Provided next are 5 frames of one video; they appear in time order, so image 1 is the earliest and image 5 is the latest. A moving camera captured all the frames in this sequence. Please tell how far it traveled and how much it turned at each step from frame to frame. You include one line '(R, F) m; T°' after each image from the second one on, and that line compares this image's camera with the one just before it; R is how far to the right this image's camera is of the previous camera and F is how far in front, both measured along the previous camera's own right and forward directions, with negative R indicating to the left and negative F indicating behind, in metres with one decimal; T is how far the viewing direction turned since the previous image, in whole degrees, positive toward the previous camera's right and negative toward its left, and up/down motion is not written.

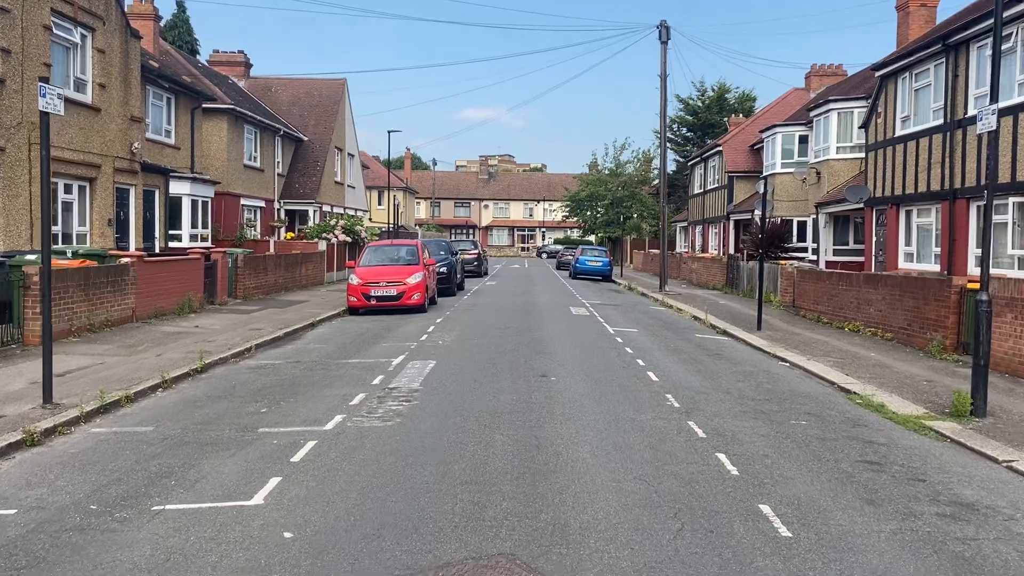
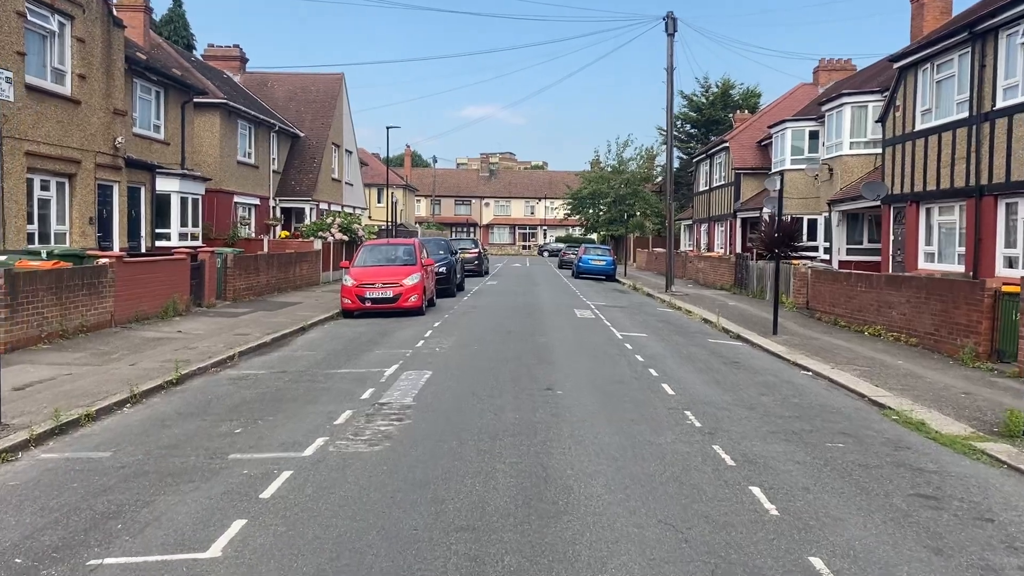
(0.0, +0.9) m; 0°
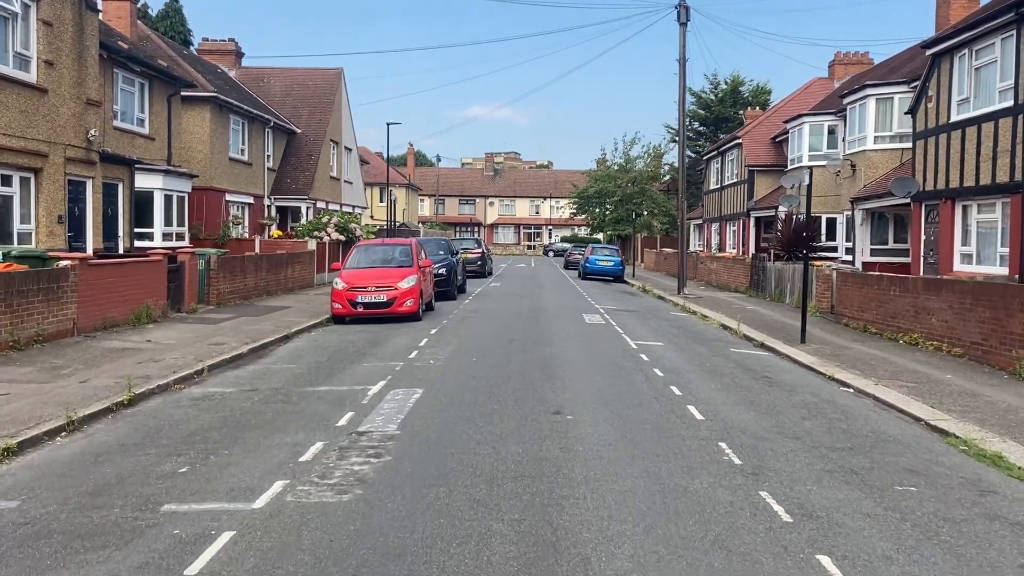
(0.0, +1.4) m; 0°
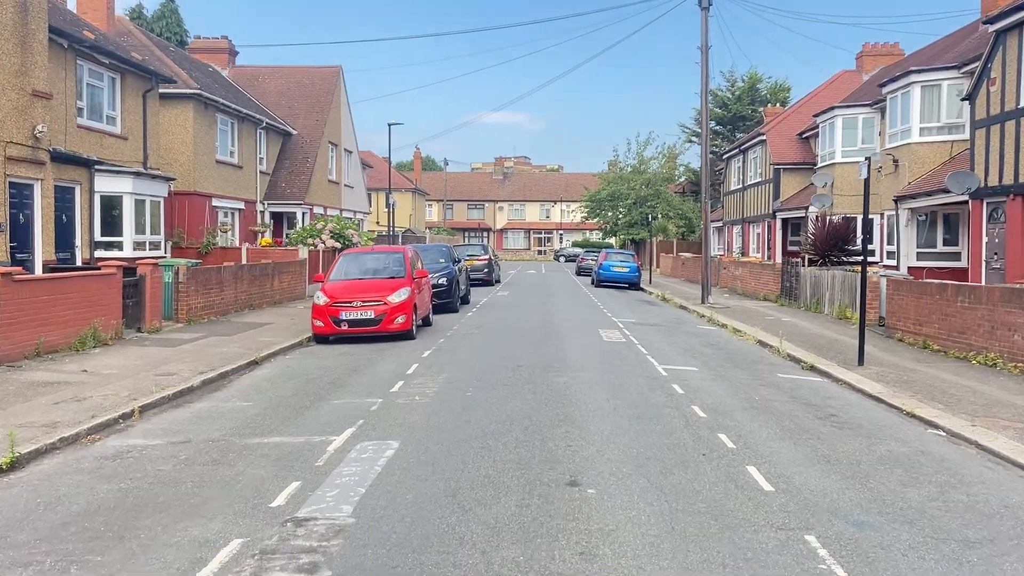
(+0.1, +2.2) m; -1°
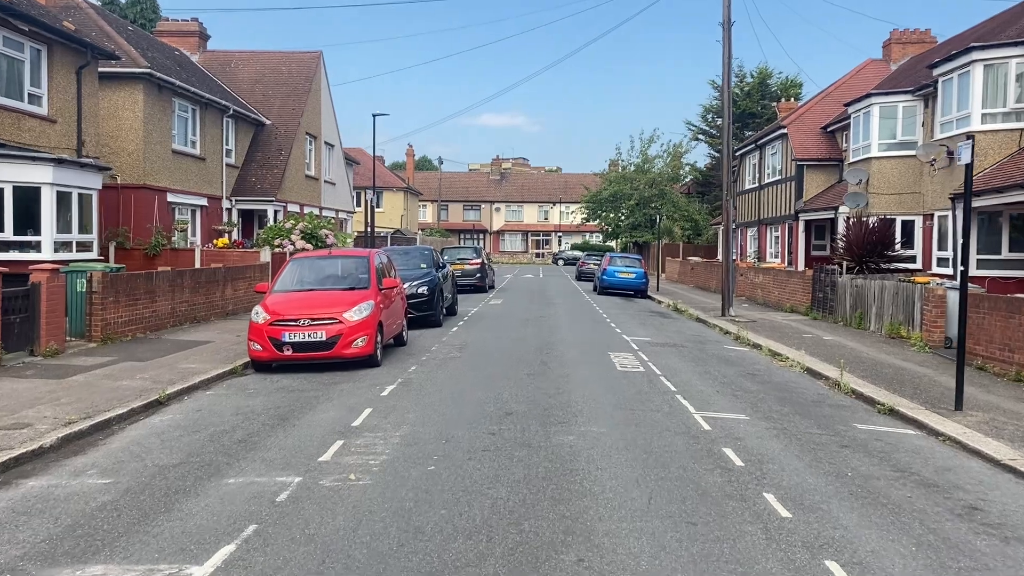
(+0.1, +3.1) m; 0°
